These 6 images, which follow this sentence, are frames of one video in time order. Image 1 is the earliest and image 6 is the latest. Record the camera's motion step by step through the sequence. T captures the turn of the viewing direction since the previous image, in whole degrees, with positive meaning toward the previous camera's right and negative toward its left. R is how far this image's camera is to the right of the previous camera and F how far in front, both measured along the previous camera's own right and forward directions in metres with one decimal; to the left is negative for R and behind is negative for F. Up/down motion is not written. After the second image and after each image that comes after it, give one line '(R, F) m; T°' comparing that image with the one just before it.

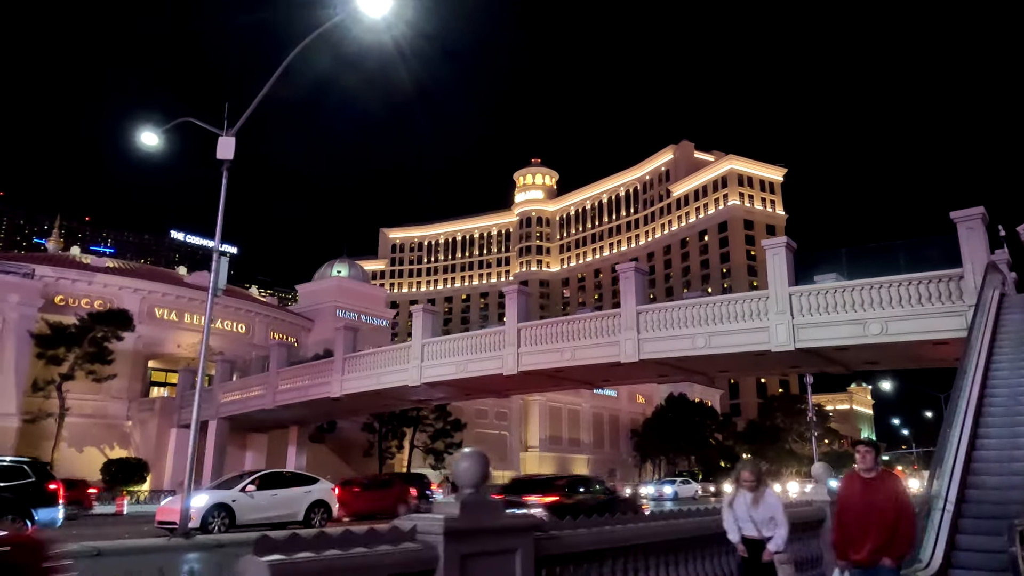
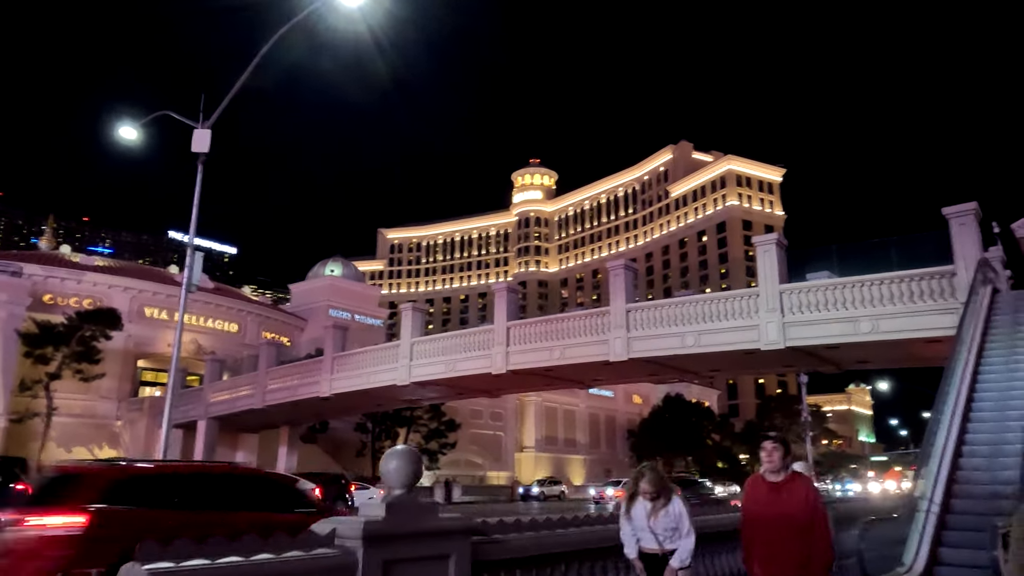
(+0.3, +0.3) m; 0°
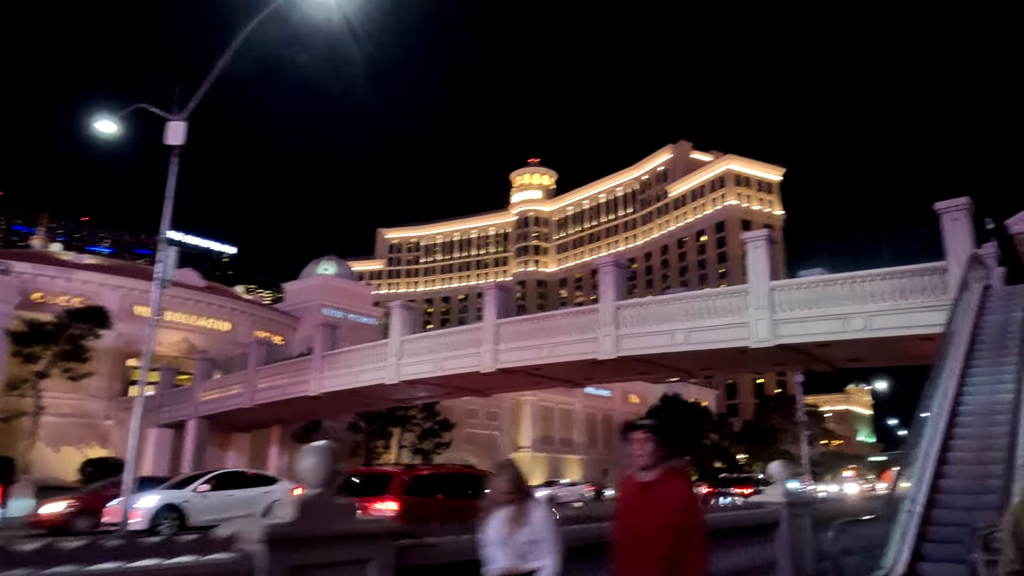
(+0.3, +0.3) m; 0°
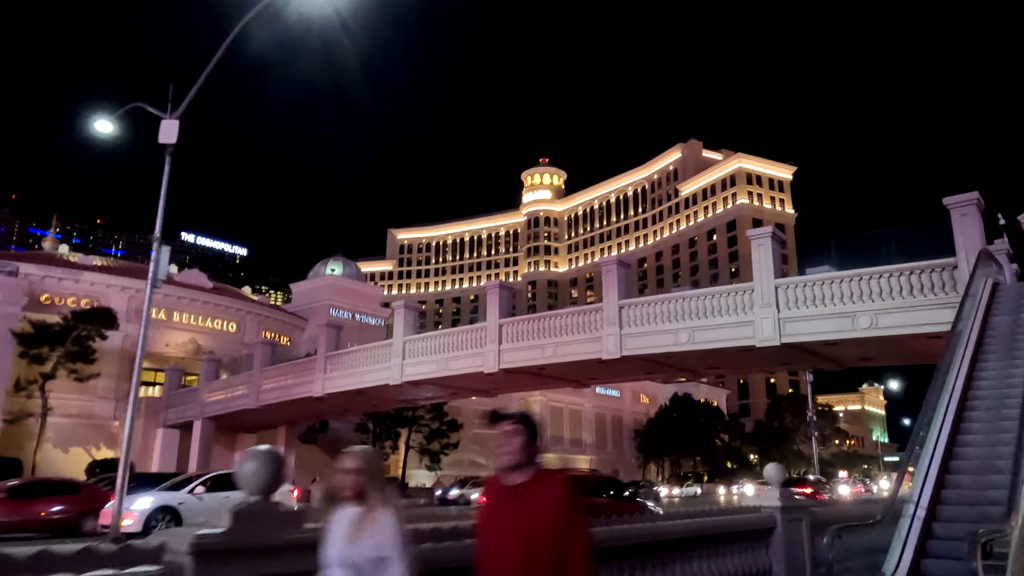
(+0.2, +0.2) m; -1°
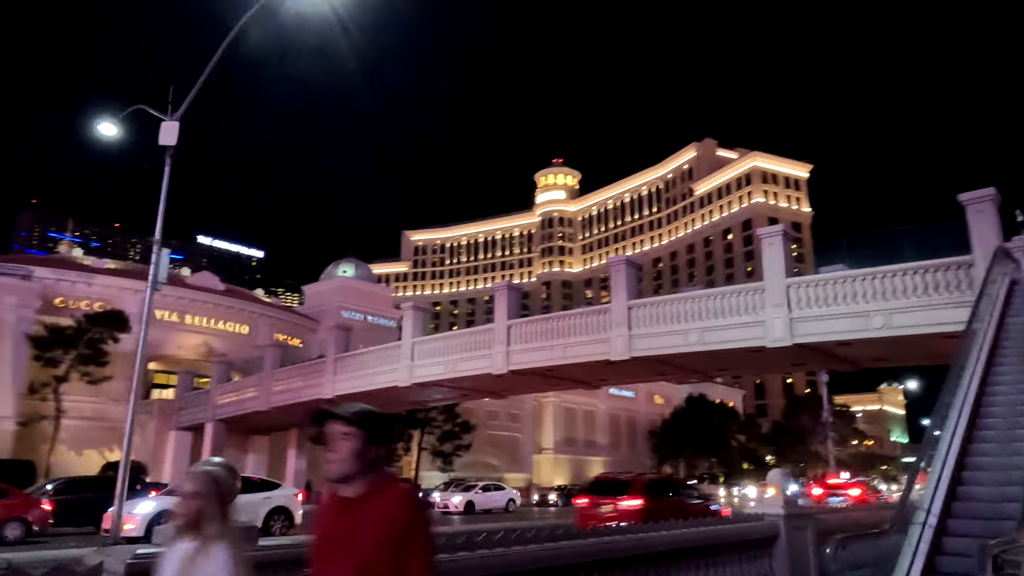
(+0.2, +0.2) m; -1°
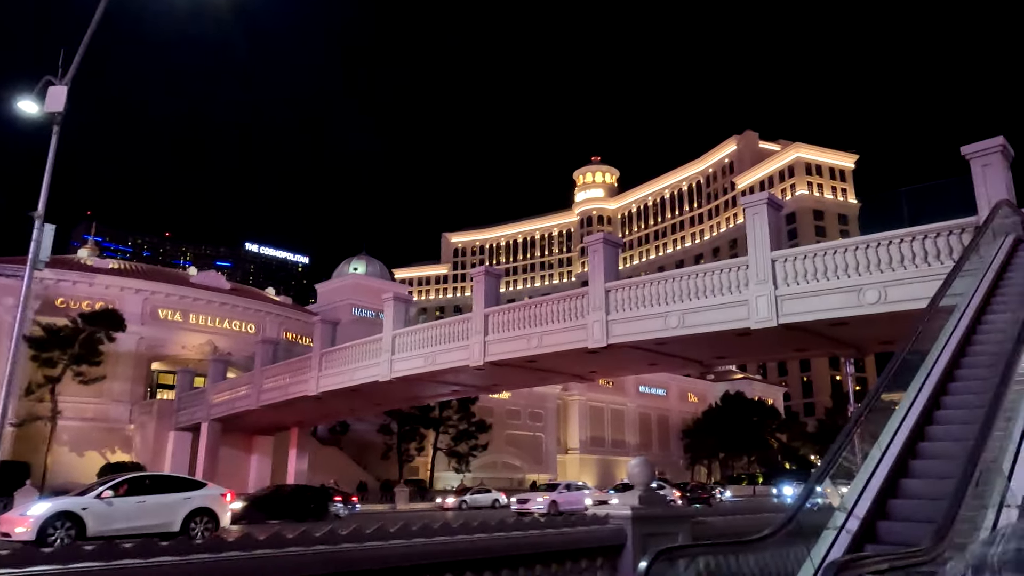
(+1.8, +1.4) m; -3°
